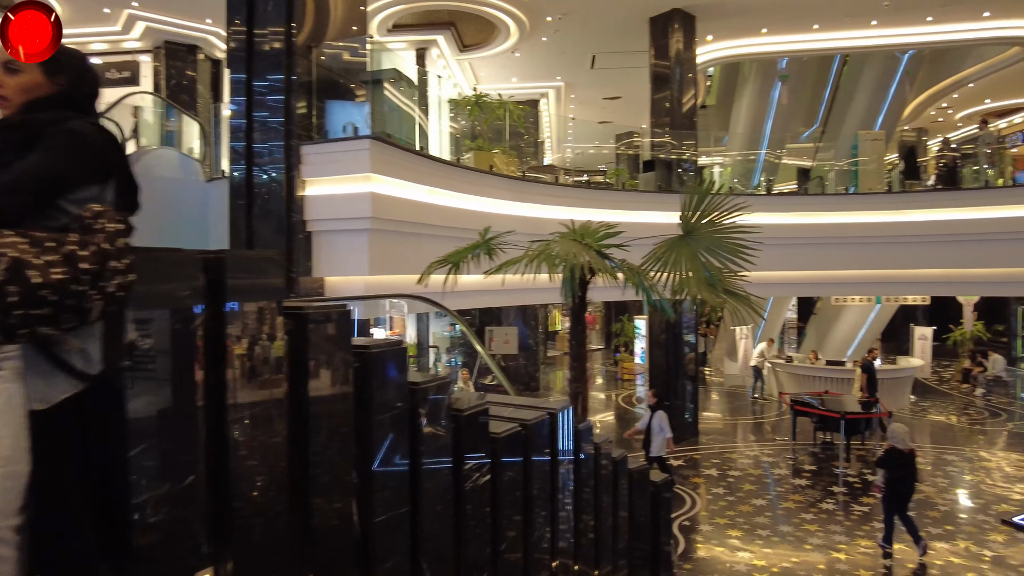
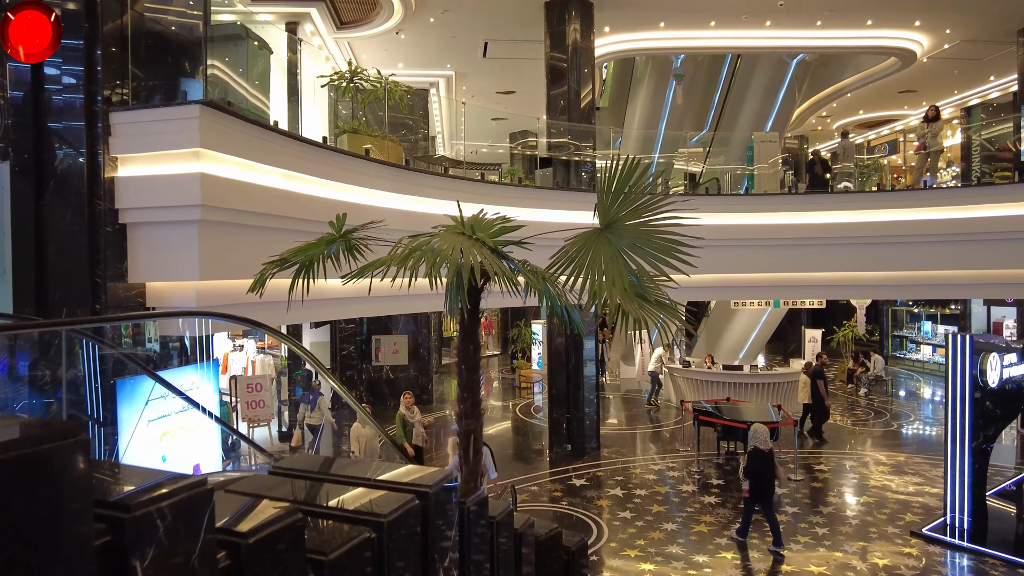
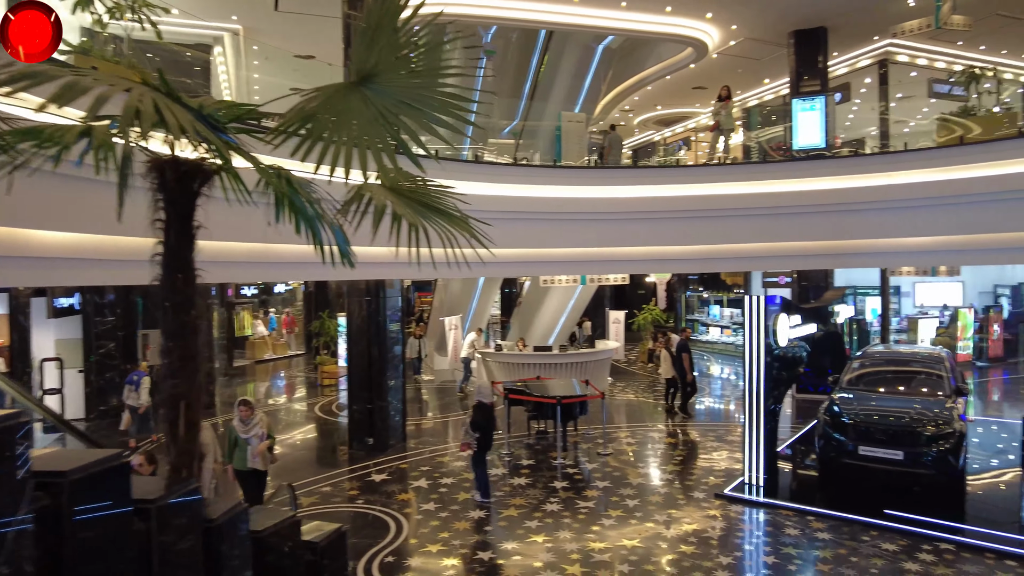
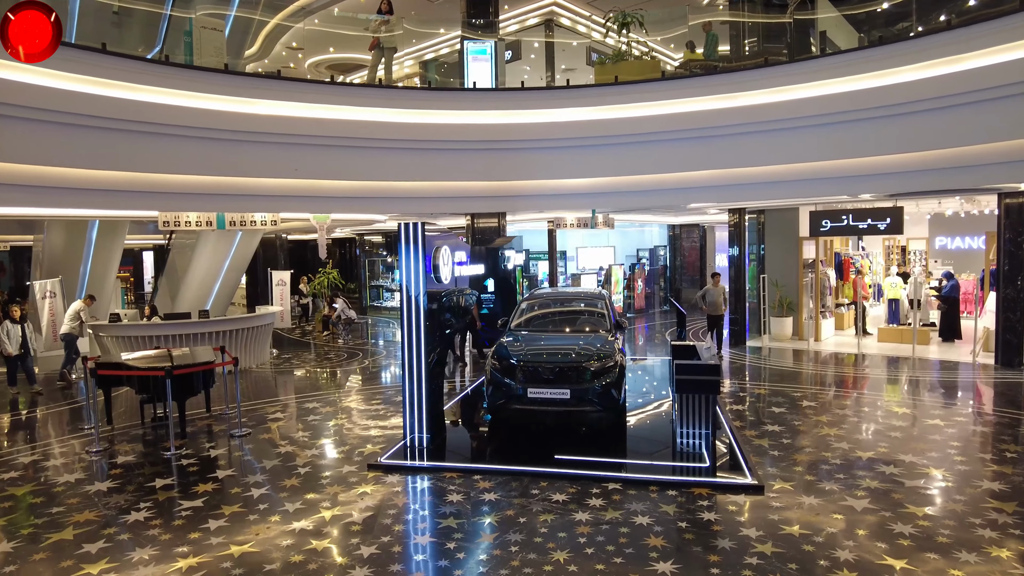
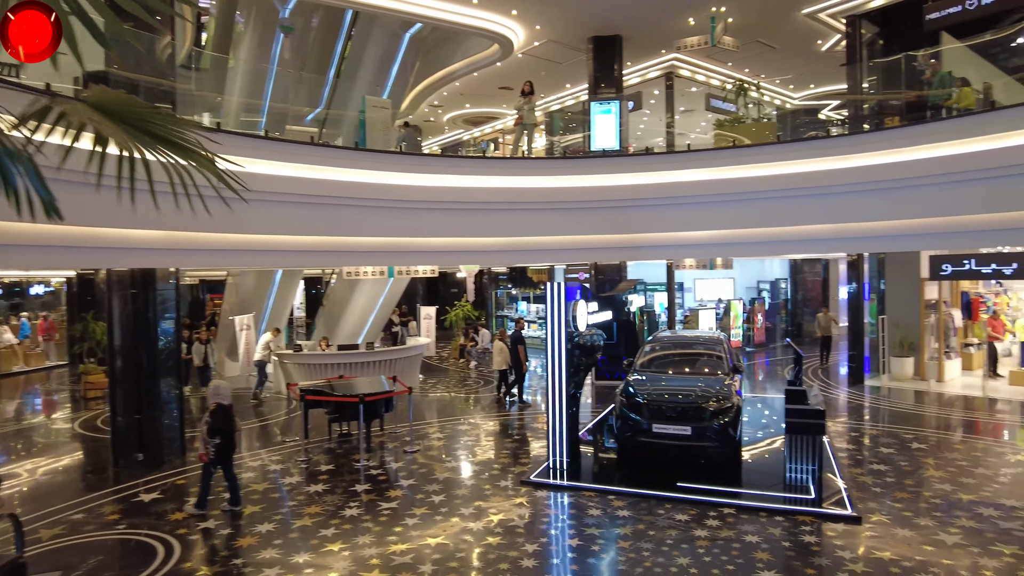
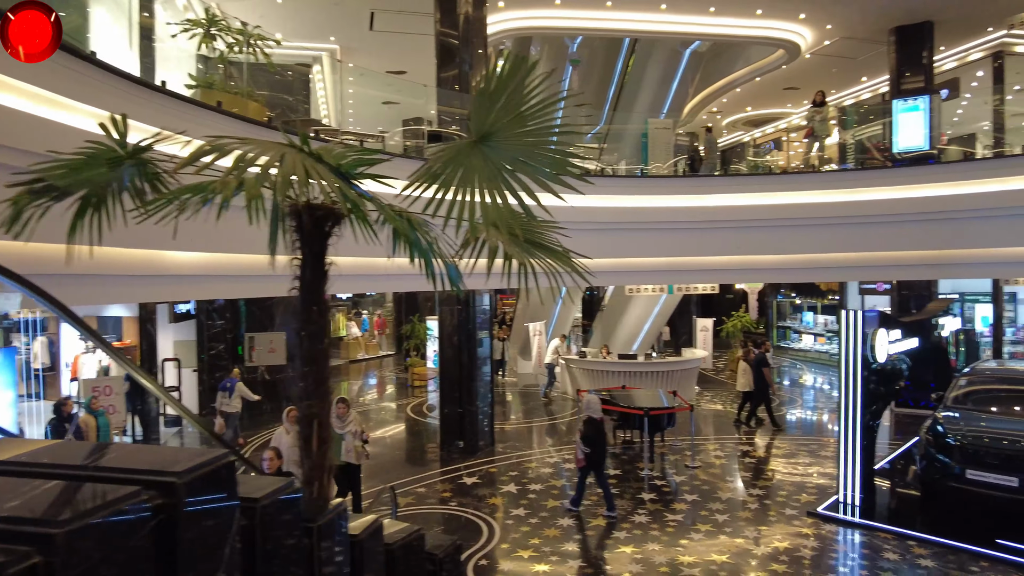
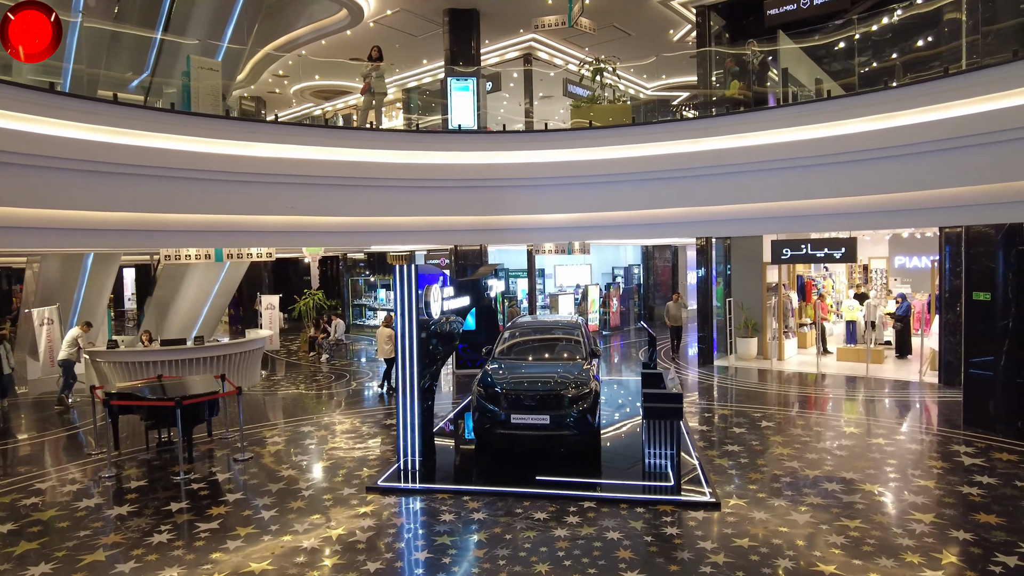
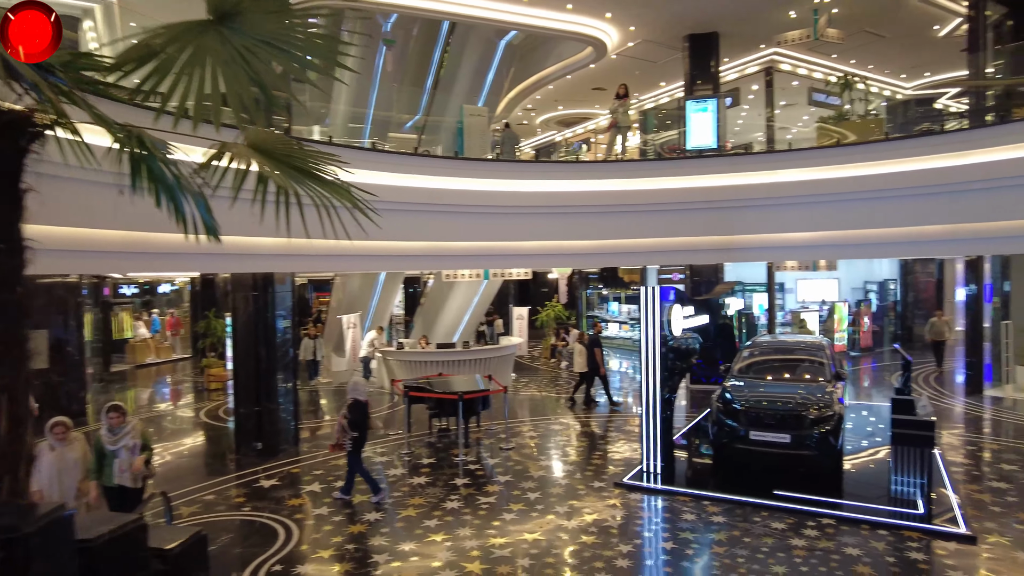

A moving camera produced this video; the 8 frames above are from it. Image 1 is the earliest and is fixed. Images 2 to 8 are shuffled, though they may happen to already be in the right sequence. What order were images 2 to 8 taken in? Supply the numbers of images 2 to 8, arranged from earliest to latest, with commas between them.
2, 6, 3, 8, 5, 7, 4
